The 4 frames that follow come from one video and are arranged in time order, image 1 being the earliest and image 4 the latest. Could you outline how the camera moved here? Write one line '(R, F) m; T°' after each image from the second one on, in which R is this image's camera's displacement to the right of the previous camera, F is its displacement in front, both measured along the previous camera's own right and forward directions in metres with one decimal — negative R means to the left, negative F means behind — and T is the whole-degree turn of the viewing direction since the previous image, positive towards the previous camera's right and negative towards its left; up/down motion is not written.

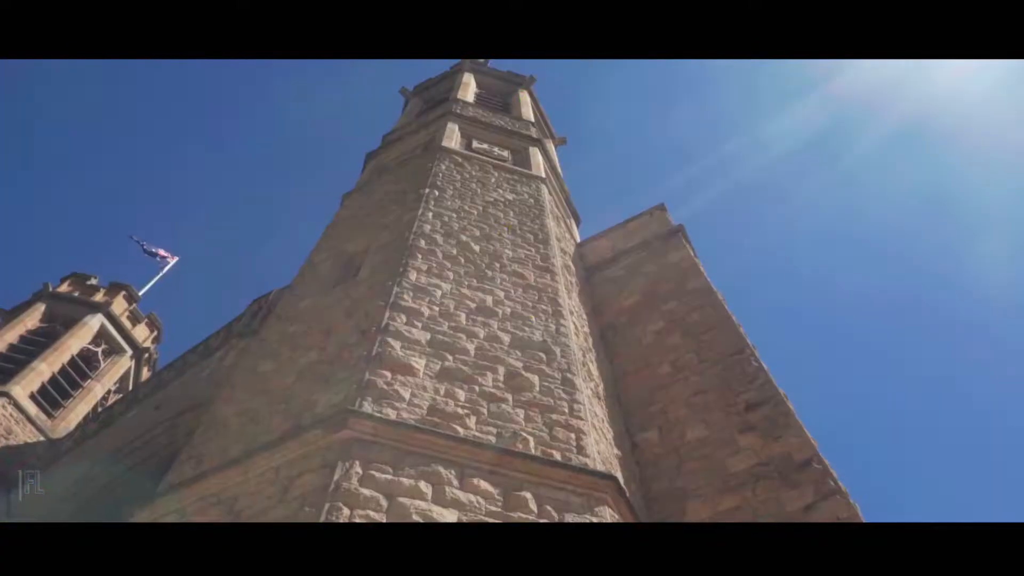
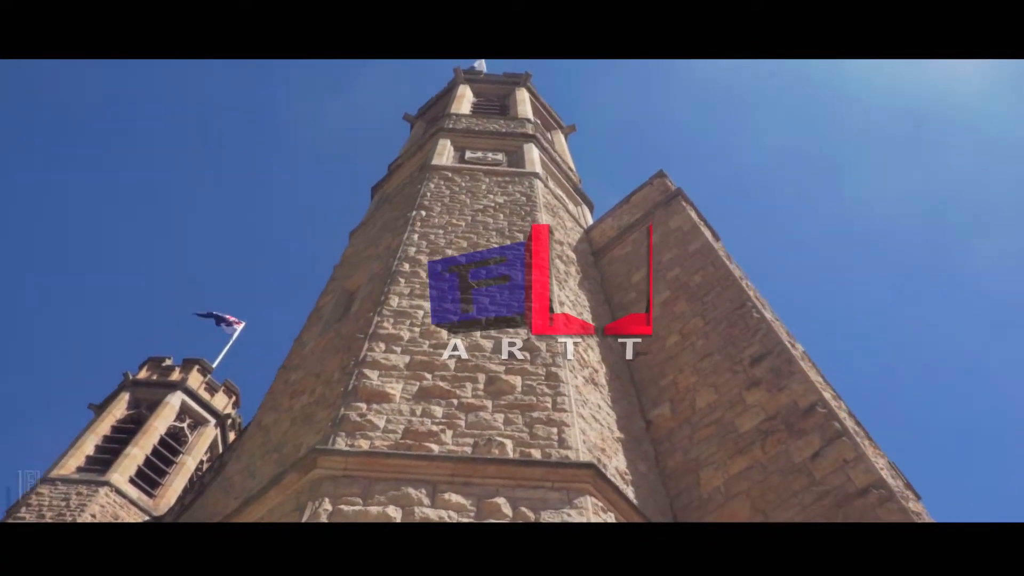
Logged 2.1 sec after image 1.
(+0.7, 0.0) m; -6°
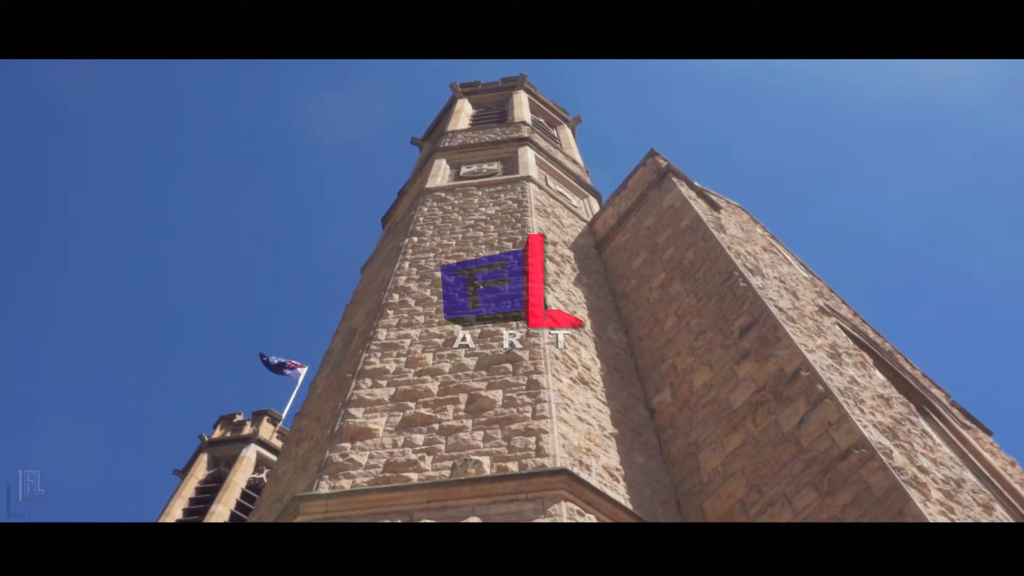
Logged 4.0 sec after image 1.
(+0.6, 0.0) m; -5°
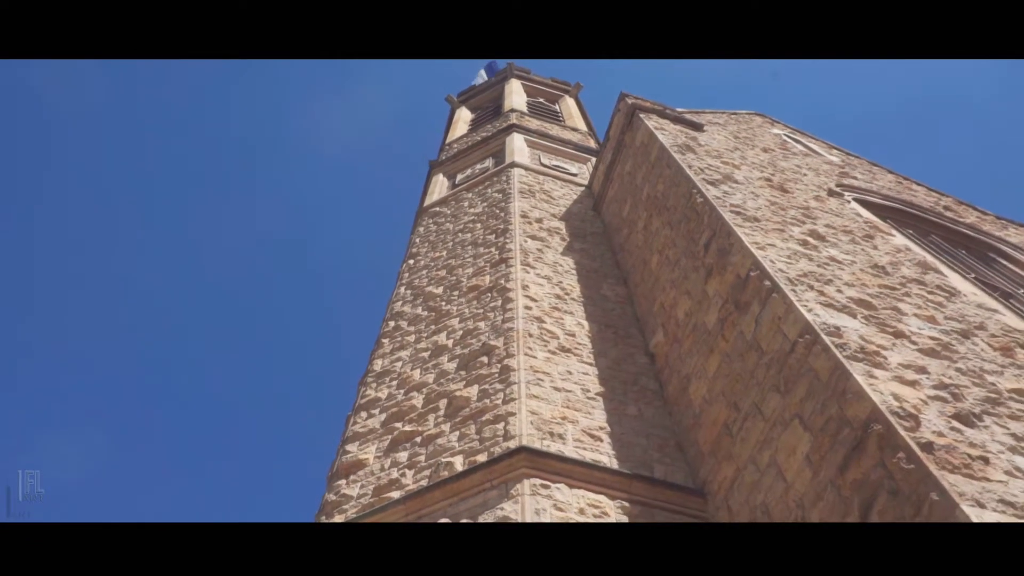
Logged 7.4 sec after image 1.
(+1.0, +0.1) m; -9°
